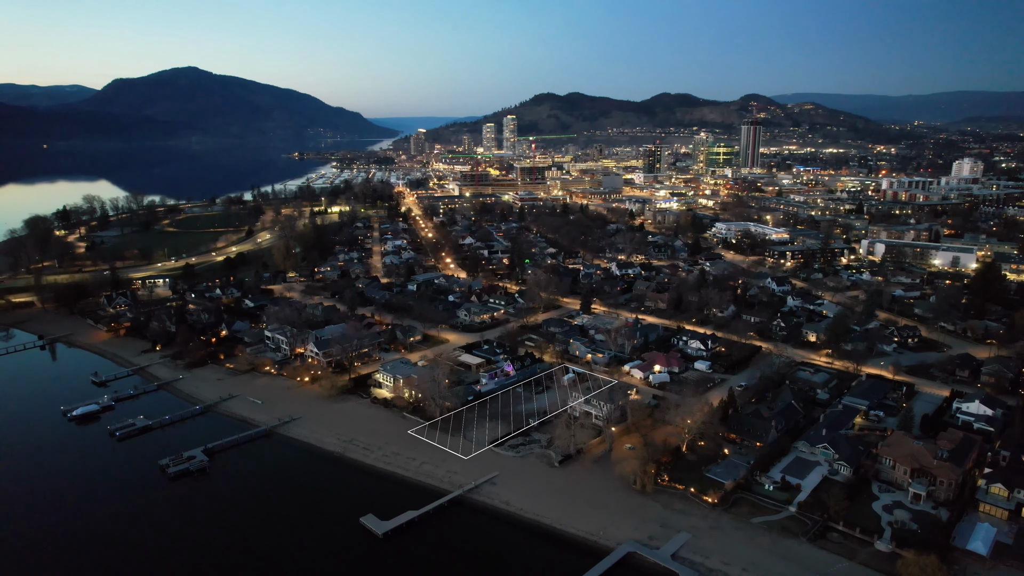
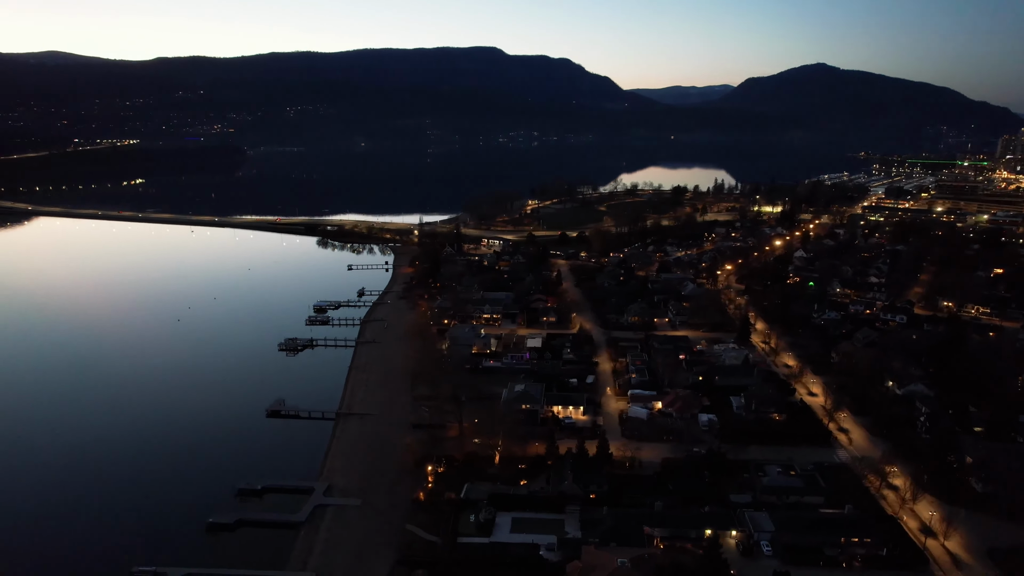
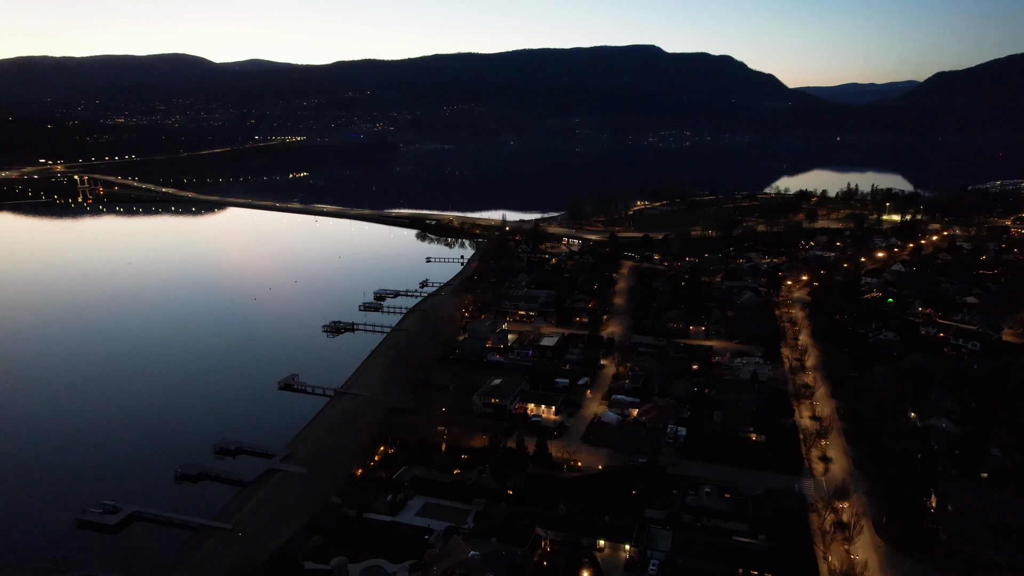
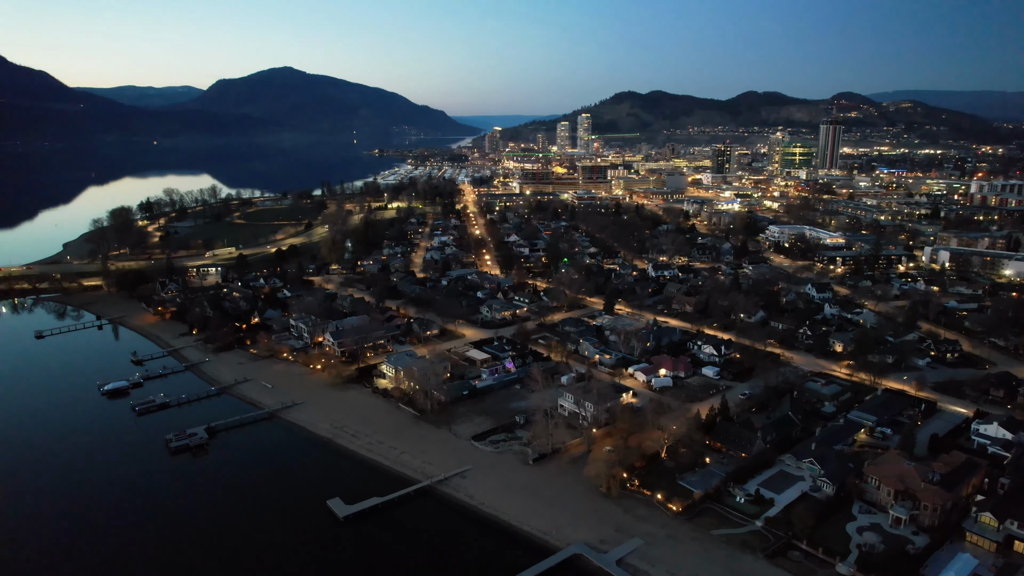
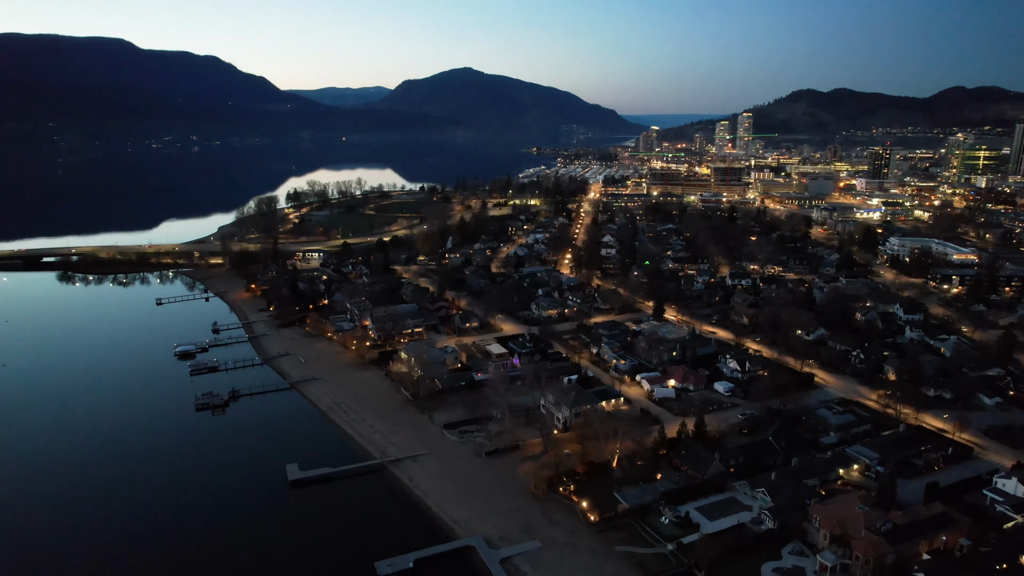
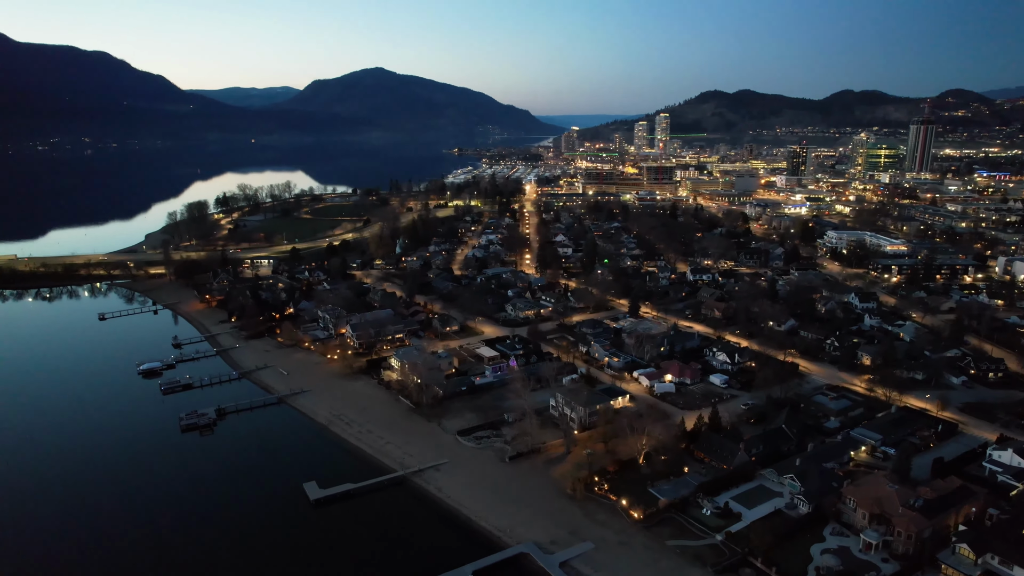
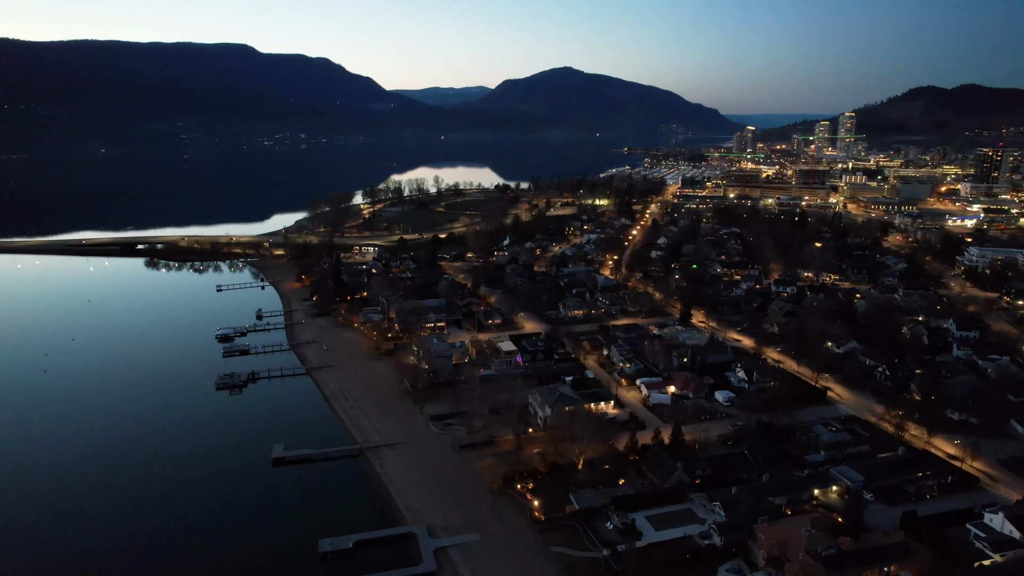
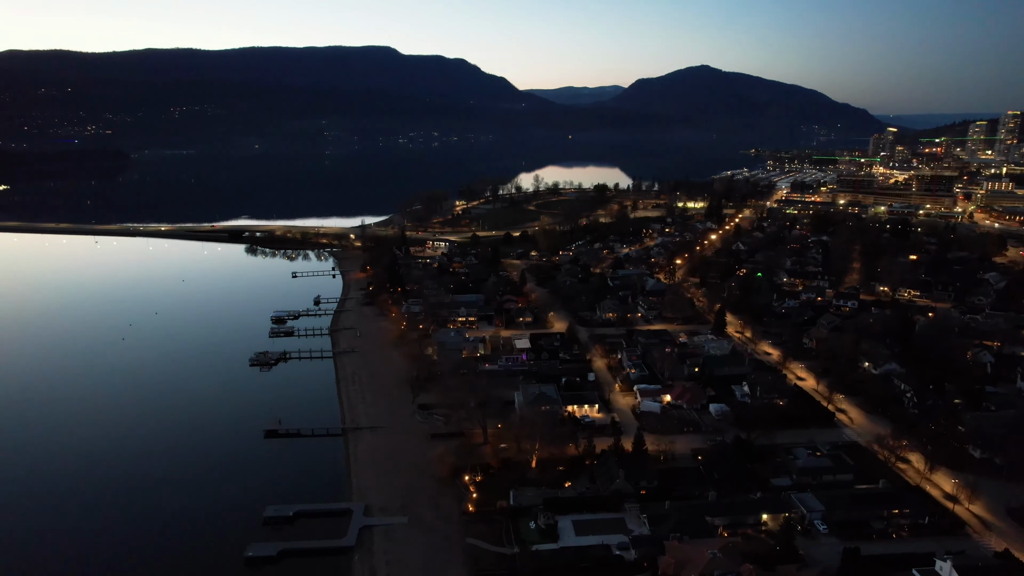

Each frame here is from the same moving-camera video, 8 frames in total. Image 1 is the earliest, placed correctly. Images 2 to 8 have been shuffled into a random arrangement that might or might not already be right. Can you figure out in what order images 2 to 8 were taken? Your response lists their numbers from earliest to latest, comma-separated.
4, 6, 5, 7, 8, 2, 3
